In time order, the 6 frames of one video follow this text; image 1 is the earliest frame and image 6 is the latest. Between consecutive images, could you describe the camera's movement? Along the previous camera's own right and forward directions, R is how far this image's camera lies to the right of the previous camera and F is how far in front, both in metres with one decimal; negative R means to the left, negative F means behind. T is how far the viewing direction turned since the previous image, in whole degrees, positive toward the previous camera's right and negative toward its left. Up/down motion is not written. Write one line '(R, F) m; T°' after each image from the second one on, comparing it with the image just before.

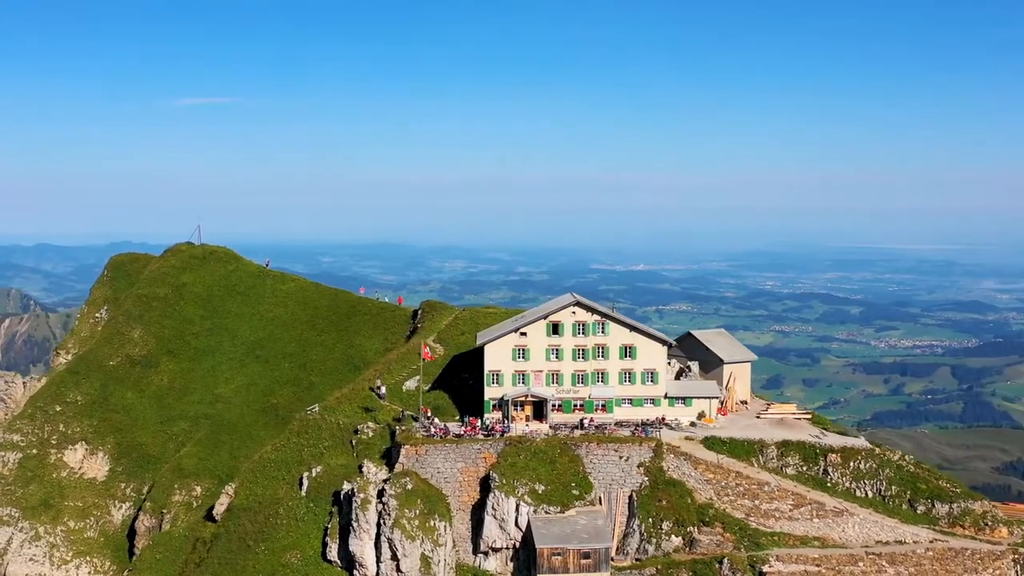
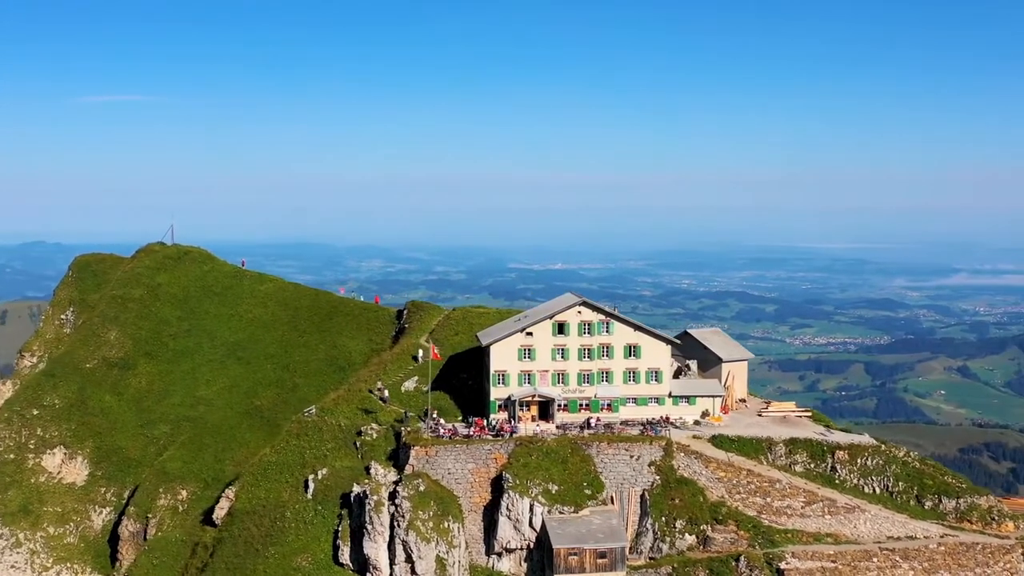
(-2.7, +0.5) m; +2°
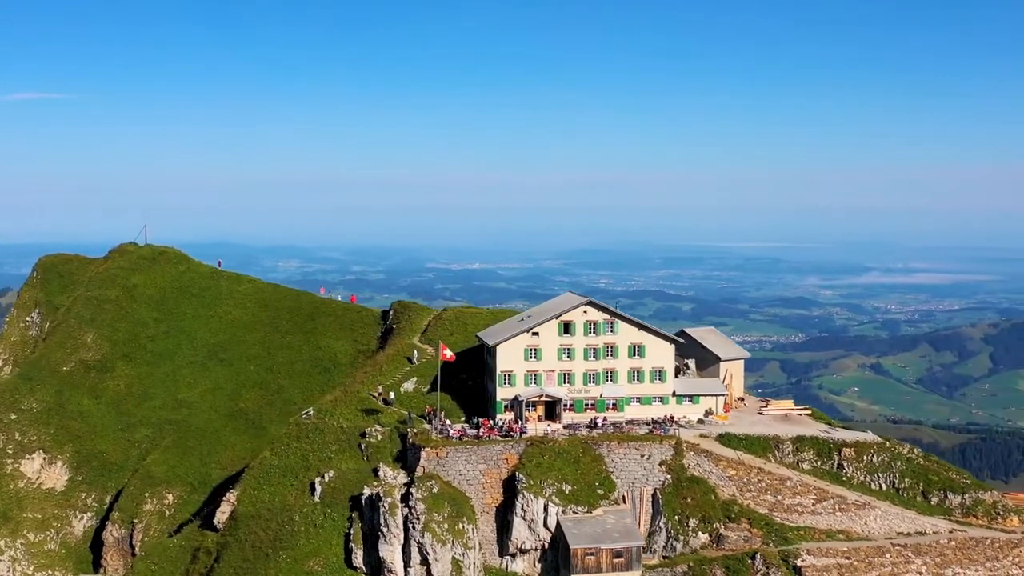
(-2.6, +0.4) m; +2°
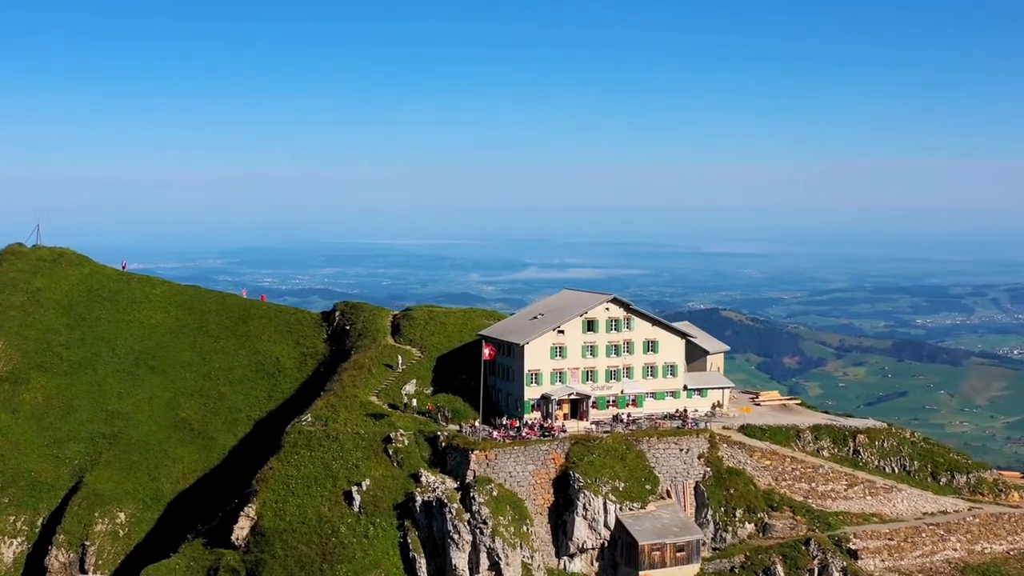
(-10.1, +1.6) m; +9°
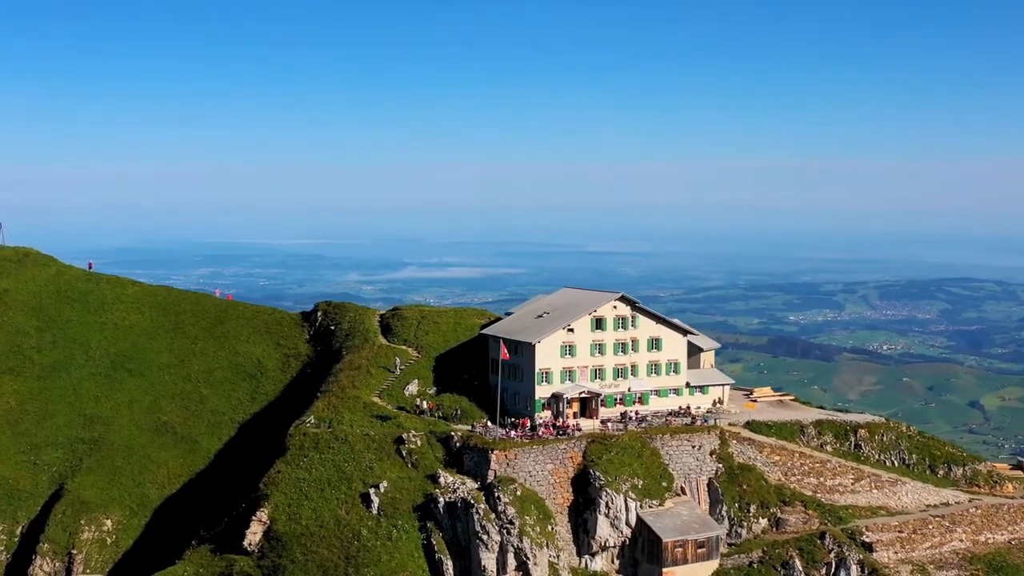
(-3.6, 0.0) m; +3°
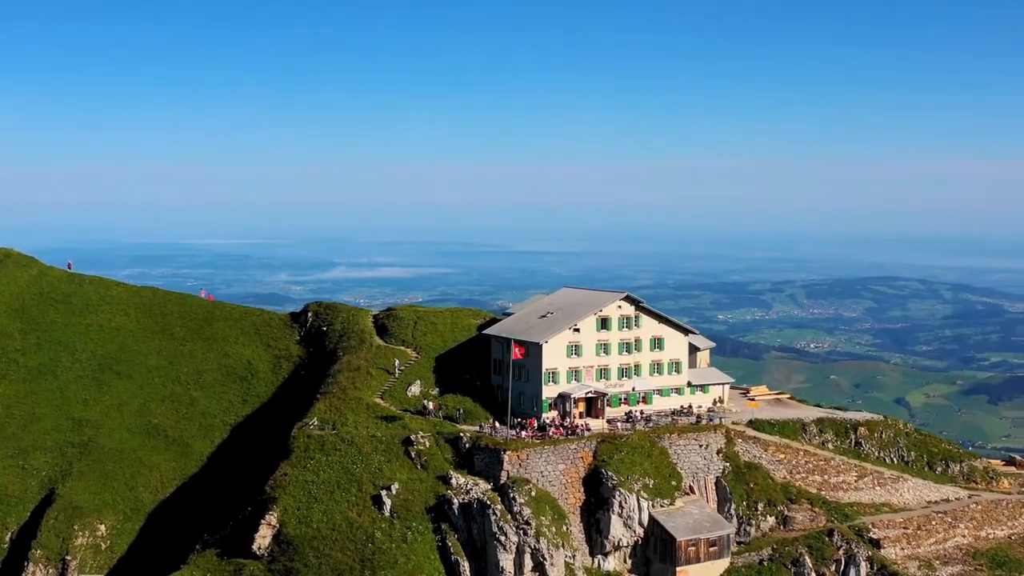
(-2.1, -0.1) m; +2°
